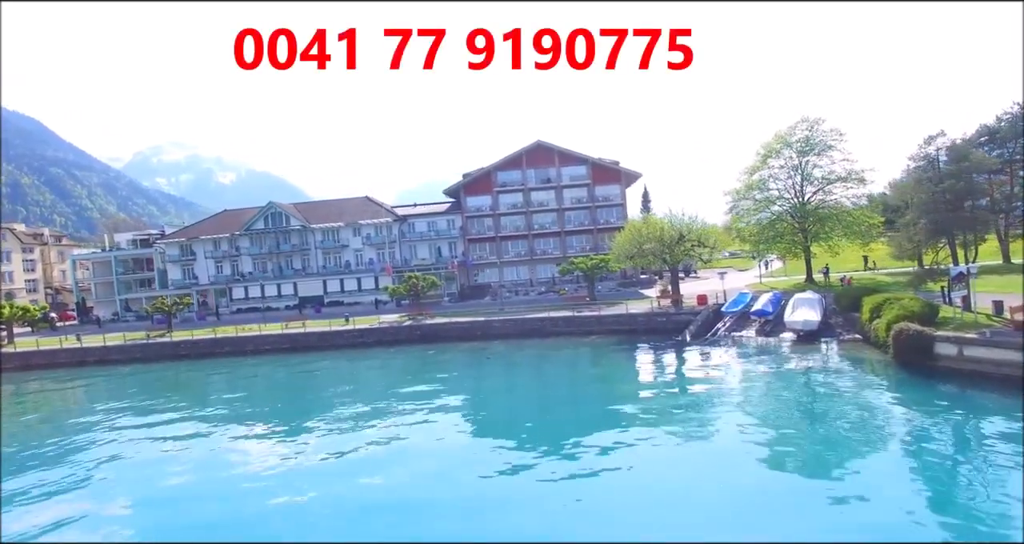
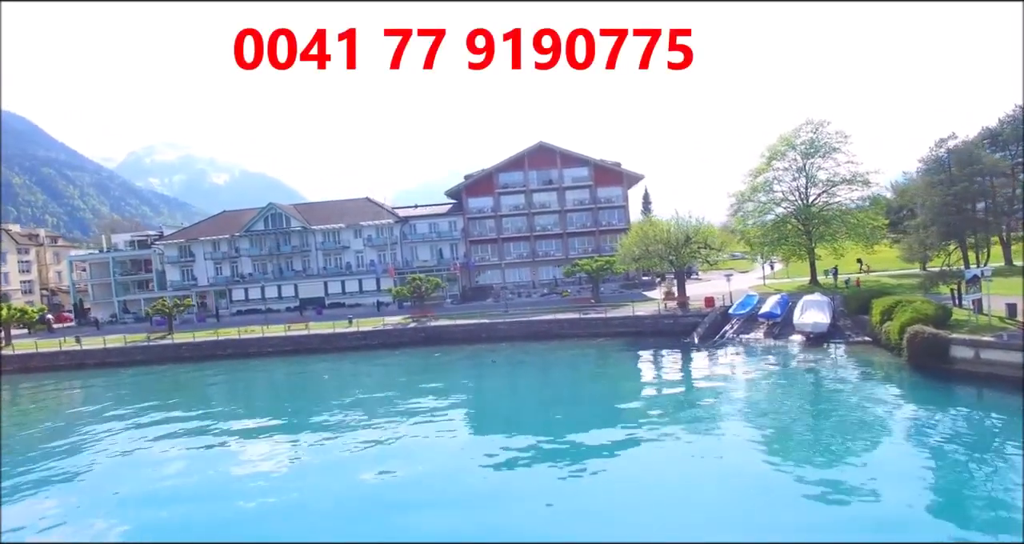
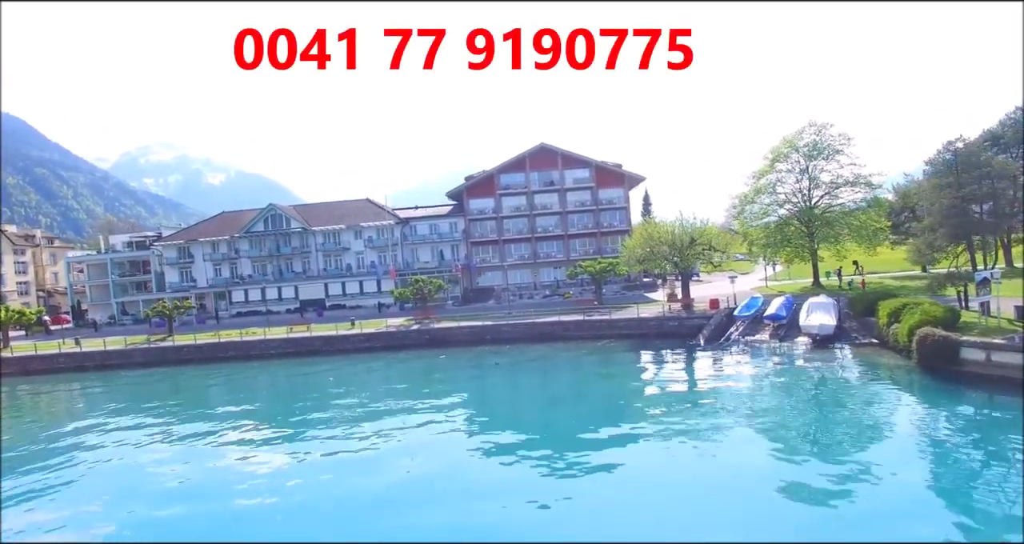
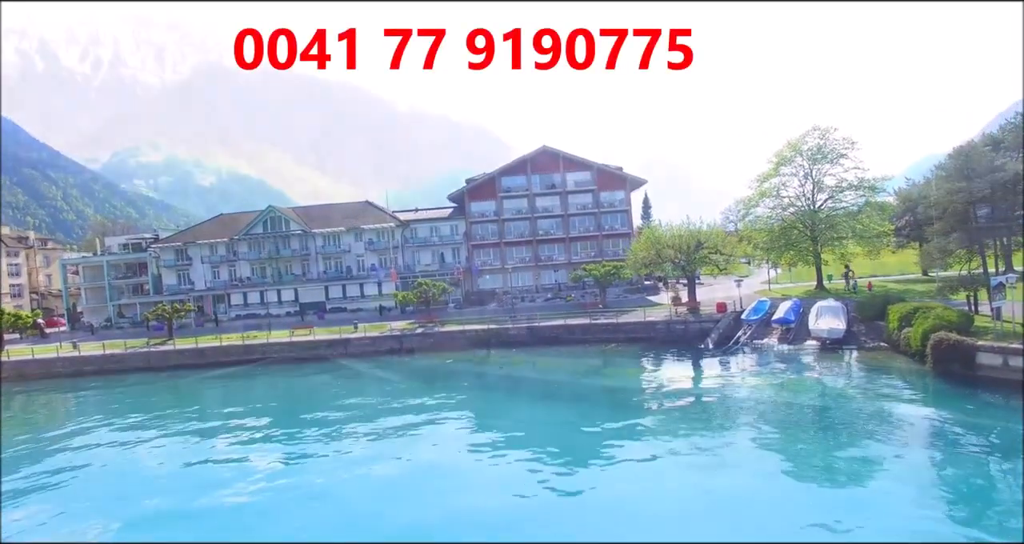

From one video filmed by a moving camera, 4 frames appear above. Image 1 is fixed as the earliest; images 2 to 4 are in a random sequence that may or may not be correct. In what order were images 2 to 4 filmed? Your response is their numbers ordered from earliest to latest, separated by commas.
2, 3, 4
